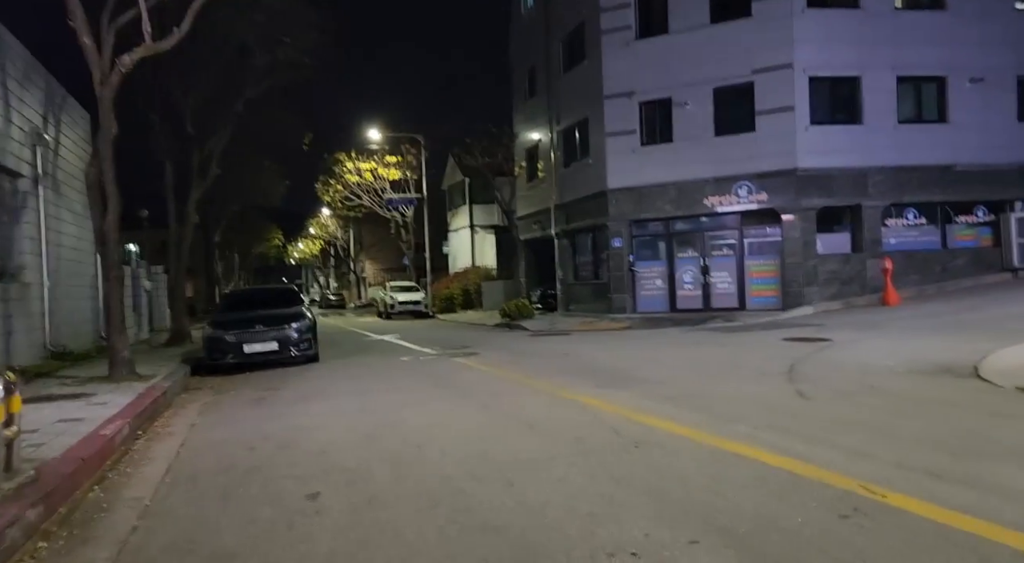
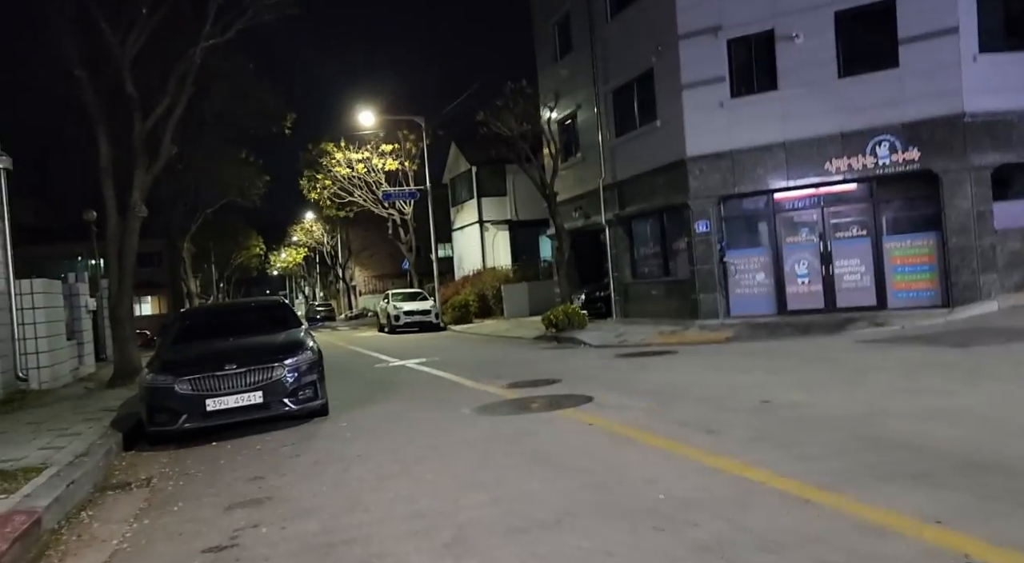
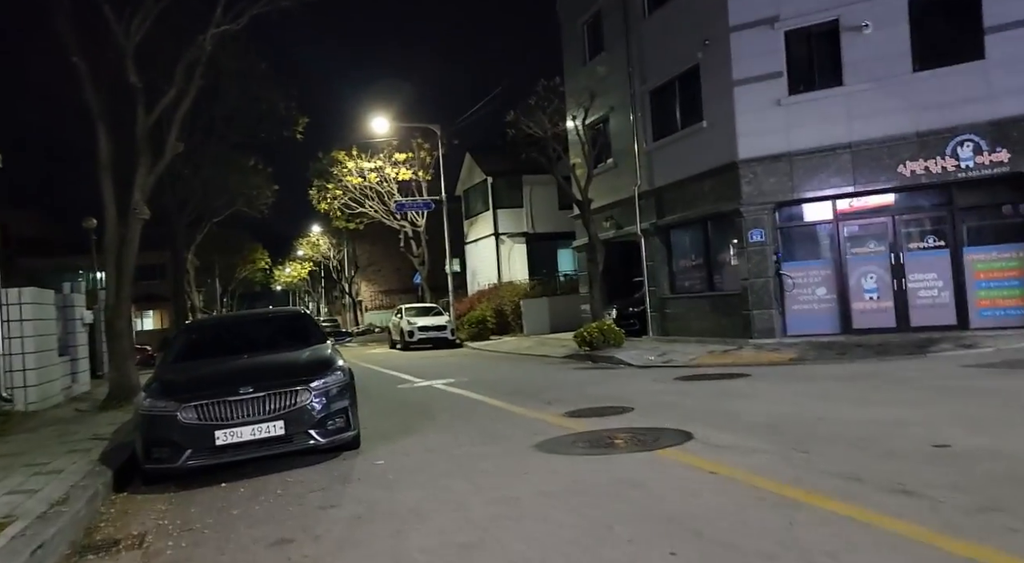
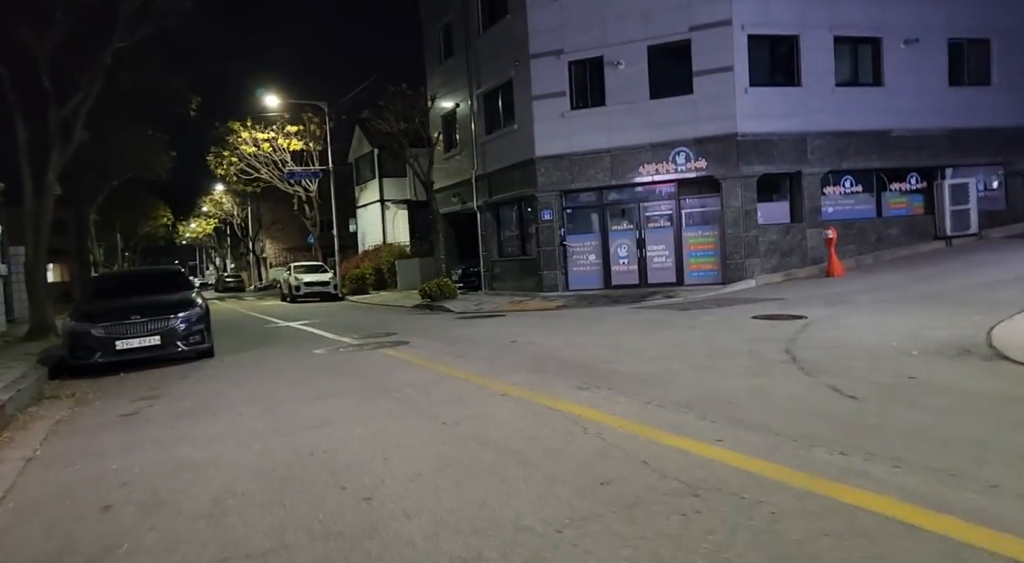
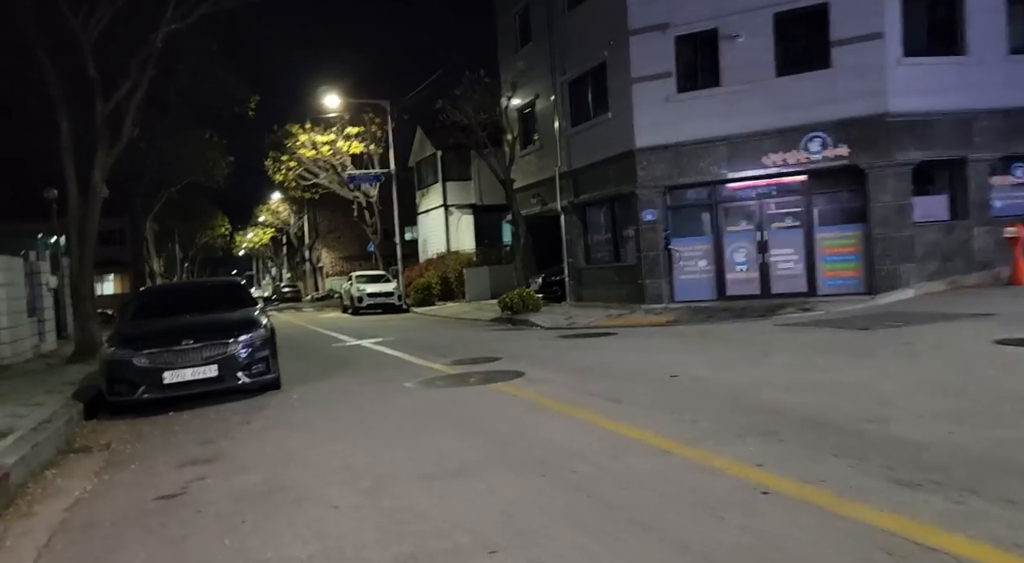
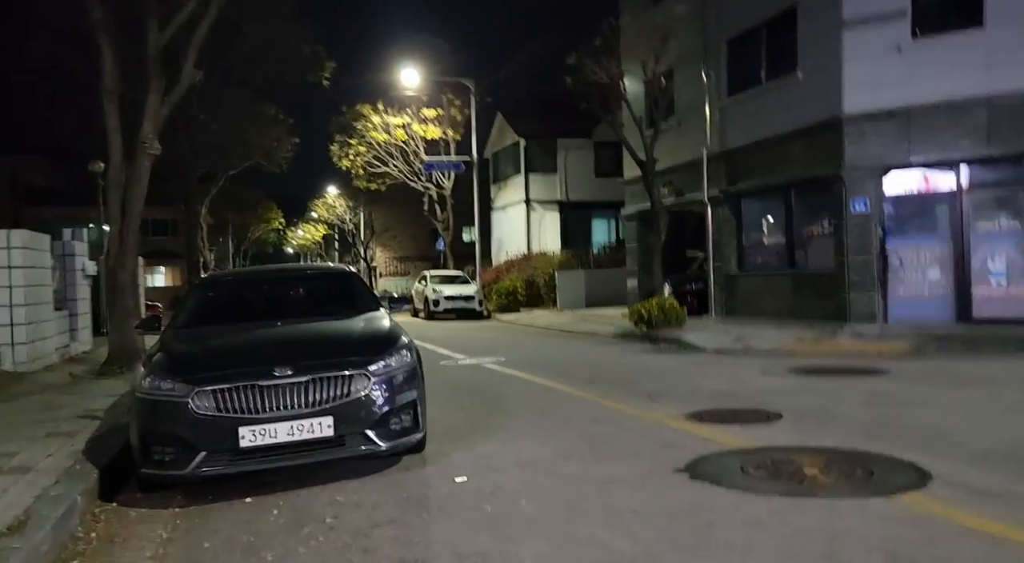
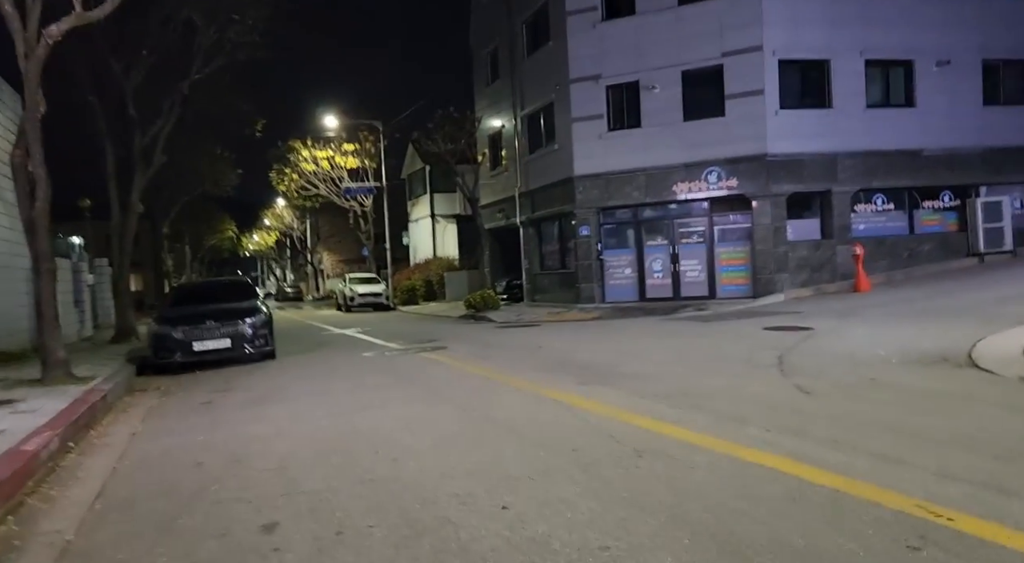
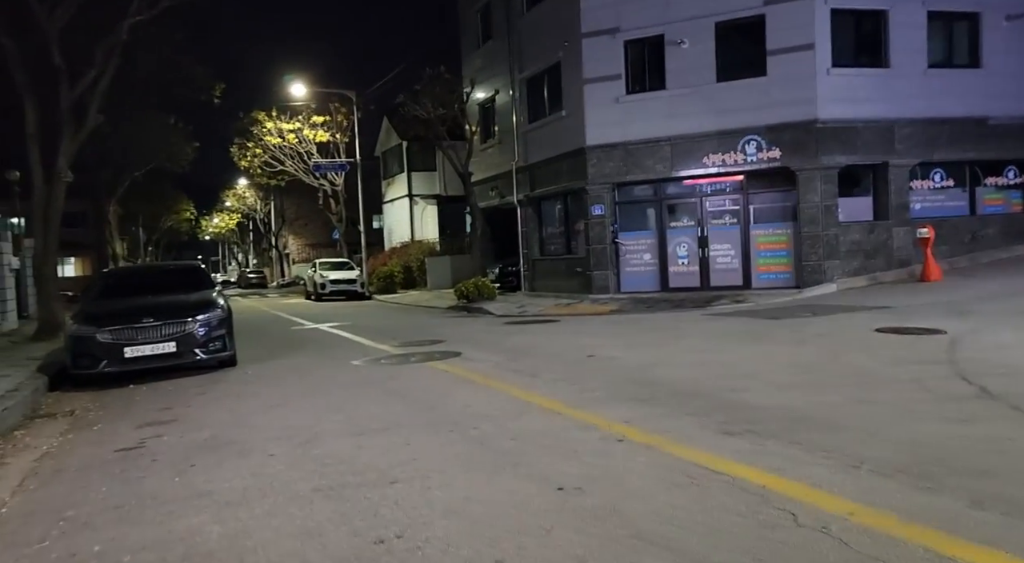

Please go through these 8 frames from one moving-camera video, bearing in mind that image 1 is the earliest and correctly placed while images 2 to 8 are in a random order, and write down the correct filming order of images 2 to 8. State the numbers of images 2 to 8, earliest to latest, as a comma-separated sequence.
7, 4, 8, 5, 2, 3, 6
